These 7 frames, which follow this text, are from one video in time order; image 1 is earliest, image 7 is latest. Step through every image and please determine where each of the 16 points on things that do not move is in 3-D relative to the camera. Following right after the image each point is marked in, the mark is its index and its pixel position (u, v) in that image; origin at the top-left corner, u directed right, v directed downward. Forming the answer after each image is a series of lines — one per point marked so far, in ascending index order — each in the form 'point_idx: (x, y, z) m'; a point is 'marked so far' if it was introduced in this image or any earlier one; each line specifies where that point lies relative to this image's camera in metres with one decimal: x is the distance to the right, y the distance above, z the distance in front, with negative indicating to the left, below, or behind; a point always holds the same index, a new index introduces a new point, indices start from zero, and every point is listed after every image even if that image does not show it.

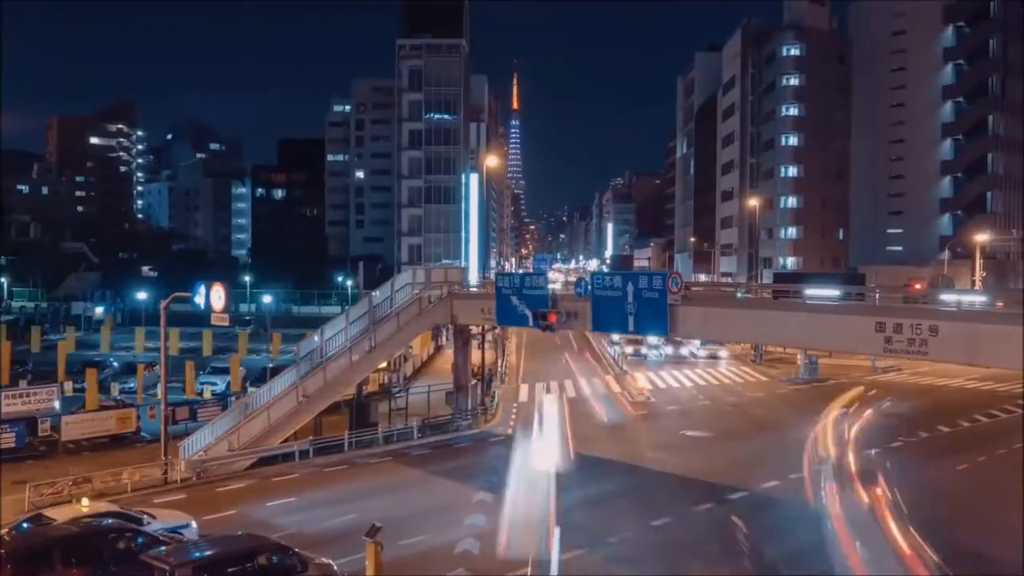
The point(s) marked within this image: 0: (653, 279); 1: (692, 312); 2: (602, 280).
0: (+3.4, +0.2, +18.6) m
1: (+4.3, -0.6, +18.3) m
2: (+2.3, +0.2, +19.7) m
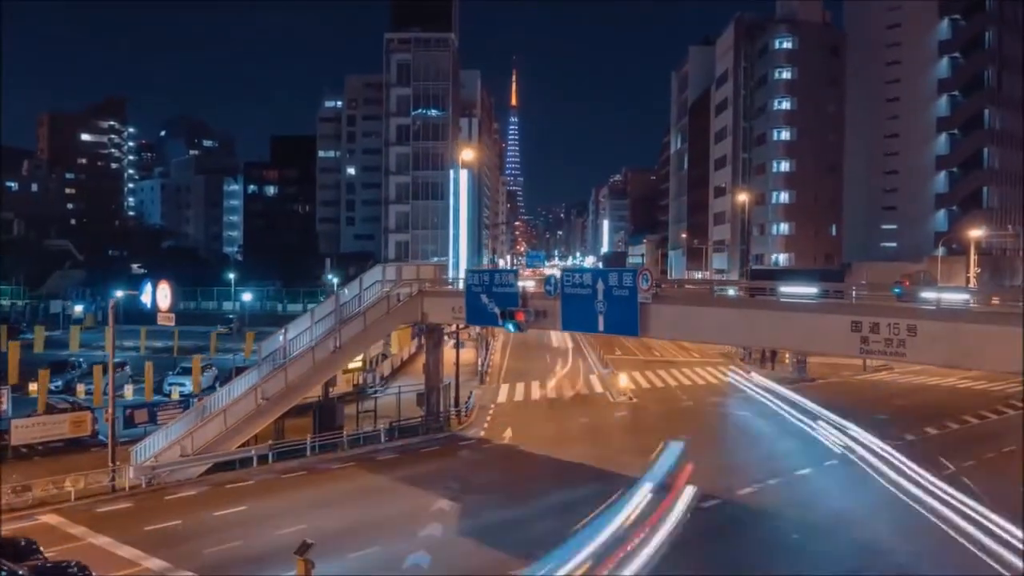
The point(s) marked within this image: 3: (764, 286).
0: (+2.6, +0.3, +17.8) m
1: (+3.5, -0.5, +17.5) m
2: (+1.5, +0.3, +18.9) m
3: (+5.7, 0.0, +17.0) m
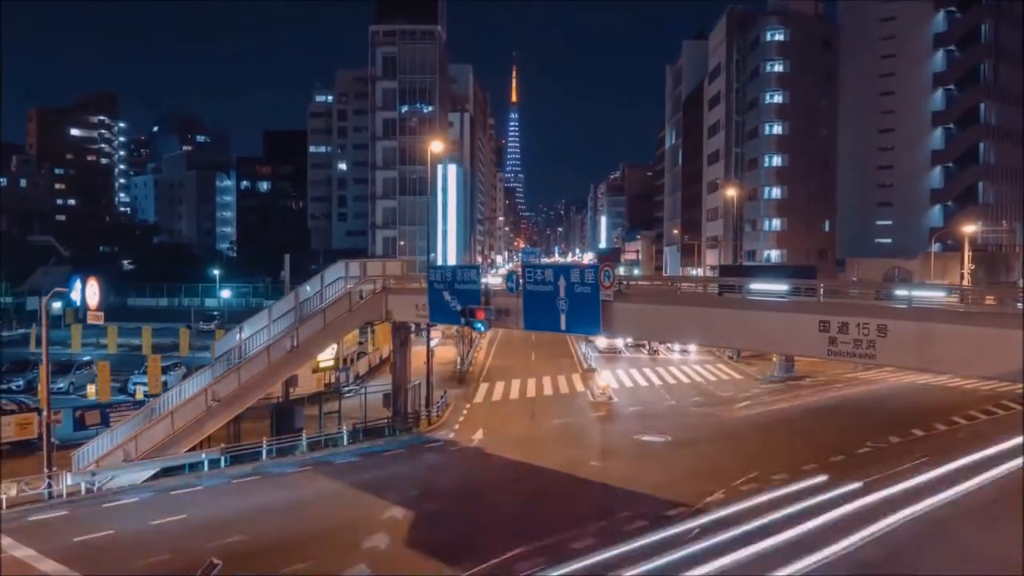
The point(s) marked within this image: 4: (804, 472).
0: (+1.6, +0.3, +16.9) m
1: (+2.5, -0.5, +16.6) m
2: (+0.5, +0.3, +18.0) m
3: (+4.7, +0.1, +16.1) m
4: (+7.7, -4.8, +19.8) m
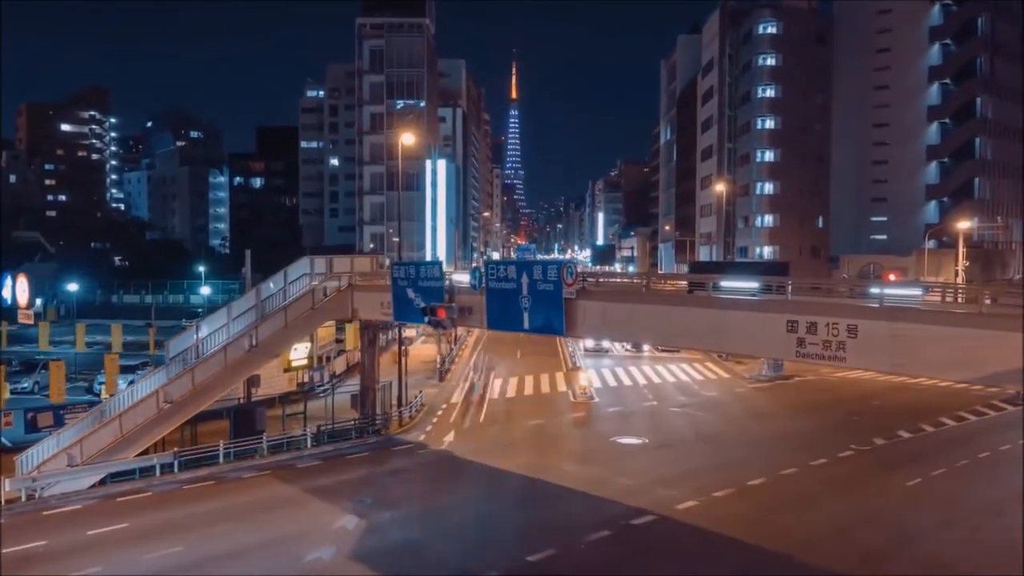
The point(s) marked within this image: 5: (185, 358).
0: (+0.8, +0.4, +16.0) m
1: (+1.6, -0.4, +15.7) m
2: (-0.4, +0.4, +17.2) m
3: (+3.9, +0.1, +15.3) m
4: (+6.8, -4.7, +19.0) m
5: (-8.6, -1.8, +19.9) m
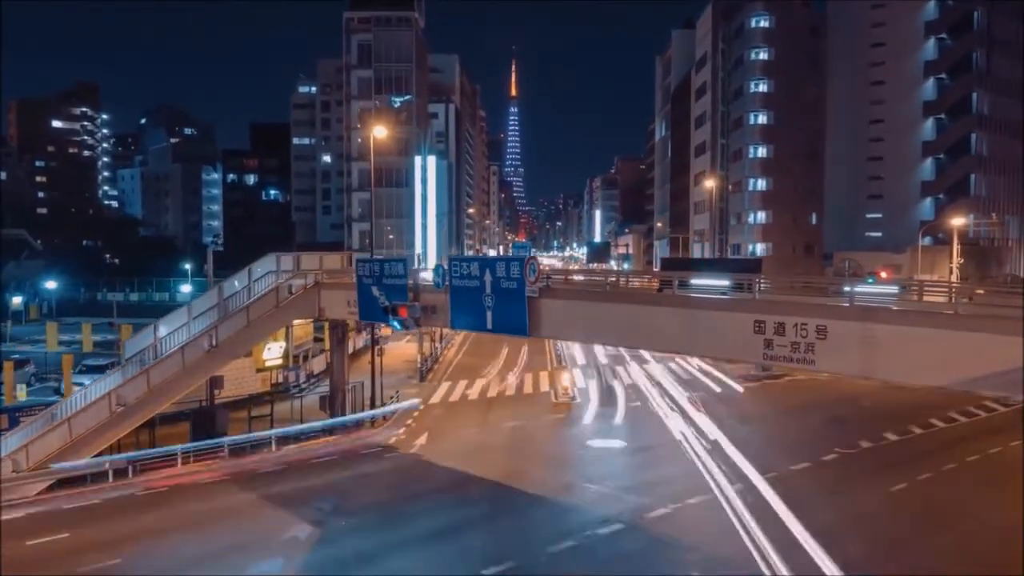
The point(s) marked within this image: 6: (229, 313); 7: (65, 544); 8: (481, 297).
0: (0.0, +0.4, +15.3) m
1: (+0.9, -0.4, +15.0) m
2: (-1.1, +0.5, +16.4) m
3: (+3.1, +0.2, +14.6) m
4: (+6.0, -4.7, +18.3) m
5: (-9.3, -1.8, +19.1) m
6: (-7.4, -0.7, +20.0) m
7: (-8.4, -4.8, +14.3) m
8: (-0.6, -0.2, +16.0) m
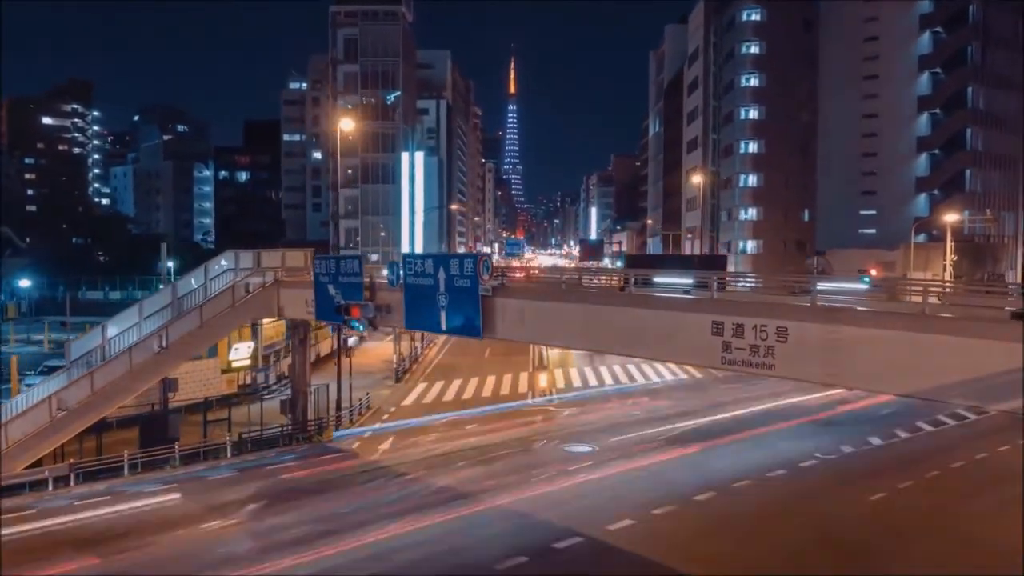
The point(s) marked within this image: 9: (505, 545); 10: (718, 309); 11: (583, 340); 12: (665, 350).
0: (-0.9, +0.5, +14.4) m
1: (0.0, -0.3, +14.1) m
2: (-2.0, +0.5, +15.5) m
3: (+2.2, +0.2, +13.7) m
4: (+5.2, -4.6, +17.4) m
5: (-10.2, -1.7, +18.2) m
6: (-8.3, -0.6, +19.1) m
7: (-9.2, -4.8, +13.4) m
8: (-1.5, -0.1, +15.1) m
9: (-0.1, -4.7, +14.0) m
10: (+3.1, -0.3, +11.2) m
11: (+1.2, -0.8, +13.1) m
12: (+2.4, -0.9, +11.9) m
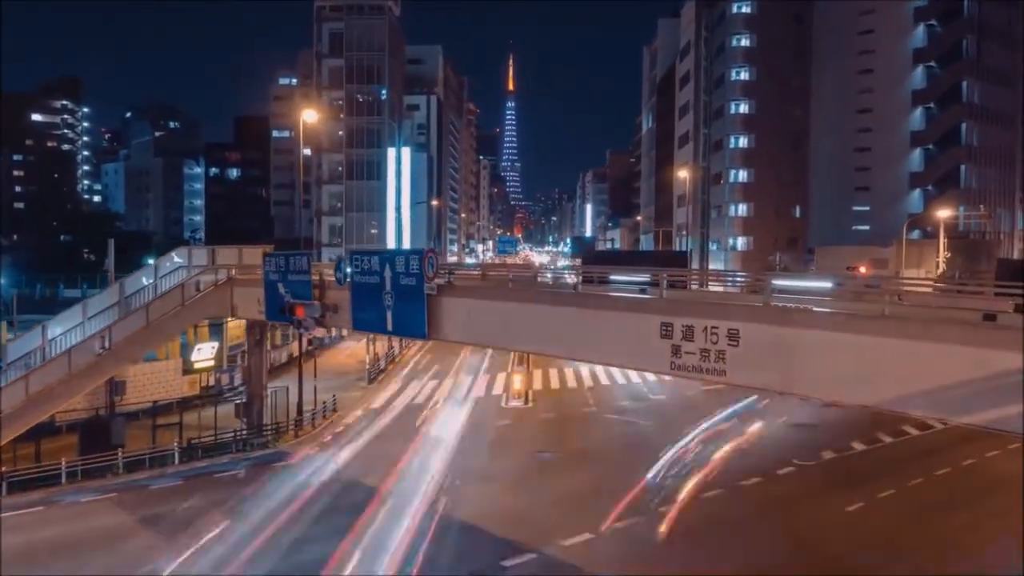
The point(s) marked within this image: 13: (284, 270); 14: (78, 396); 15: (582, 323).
0: (-1.8, +0.5, +13.5) m
1: (-0.9, -0.3, +13.2) m
2: (-2.9, +0.5, +14.6) m
3: (+1.3, +0.2, +12.8) m
4: (+4.3, -4.6, +16.5) m
5: (-11.1, -1.7, +17.3) m
6: (-9.2, -0.6, +18.1) m
7: (-10.2, -4.8, +12.5) m
8: (-2.4, -0.1, +14.2) m
9: (-1.0, -4.7, +13.1) m
10: (+2.2, -0.3, +10.2) m
11: (+0.3, -0.8, +12.2) m
12: (+1.5, -0.9, +11.0) m
13: (-5.1, +0.4, +16.6) m
14: (-10.0, -2.5, +17.6) m
15: (+1.1, -0.5, +11.4) m
